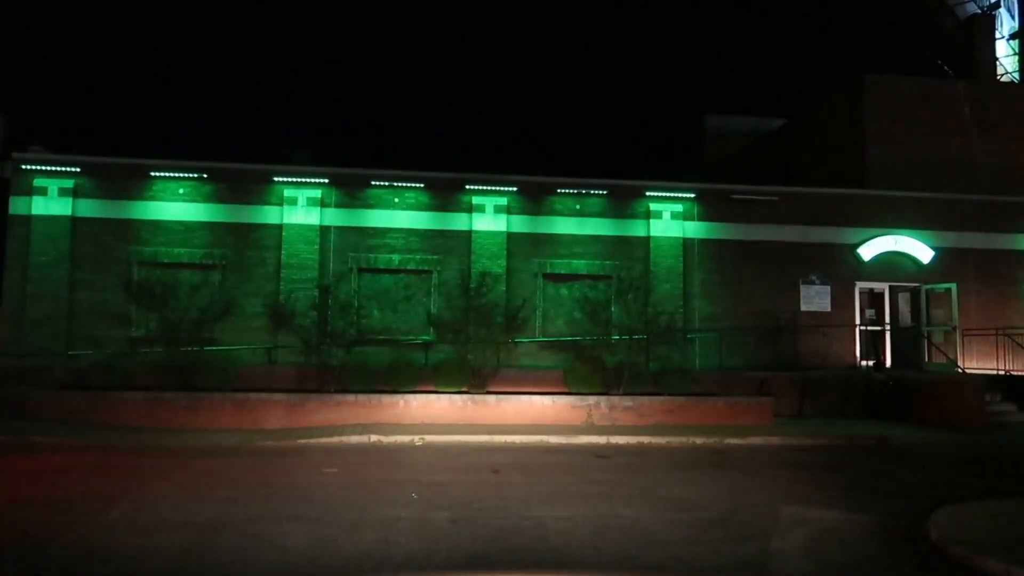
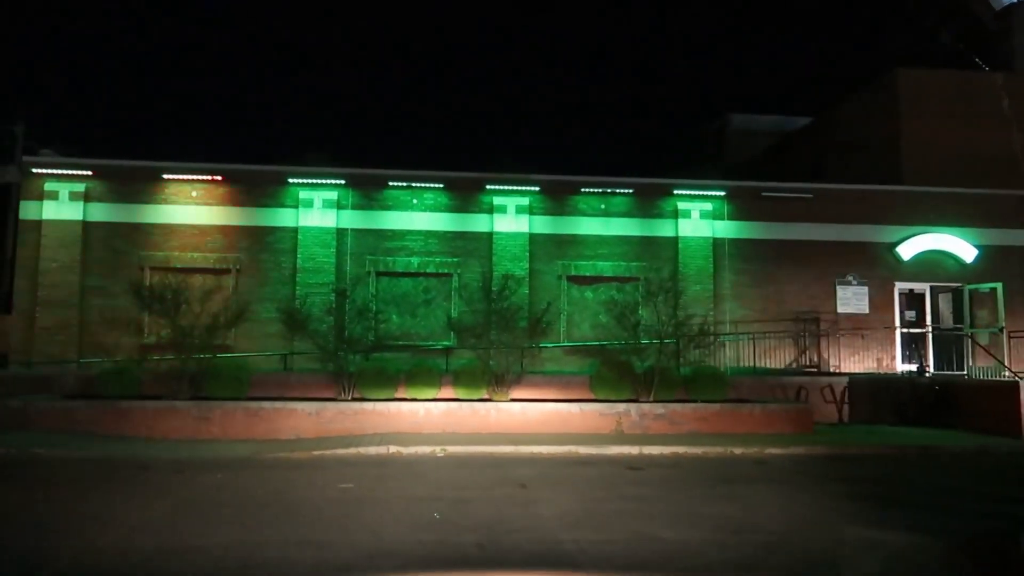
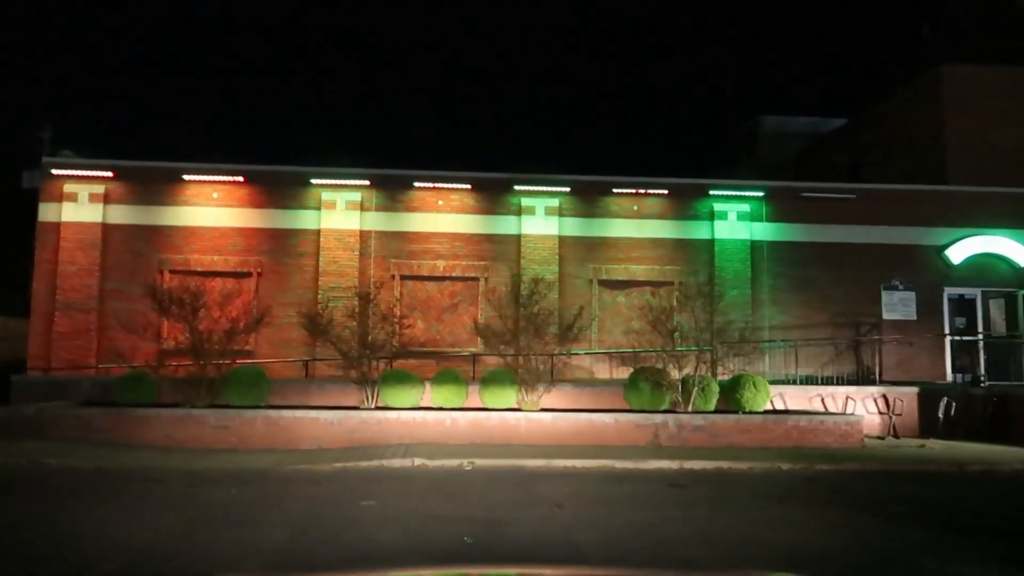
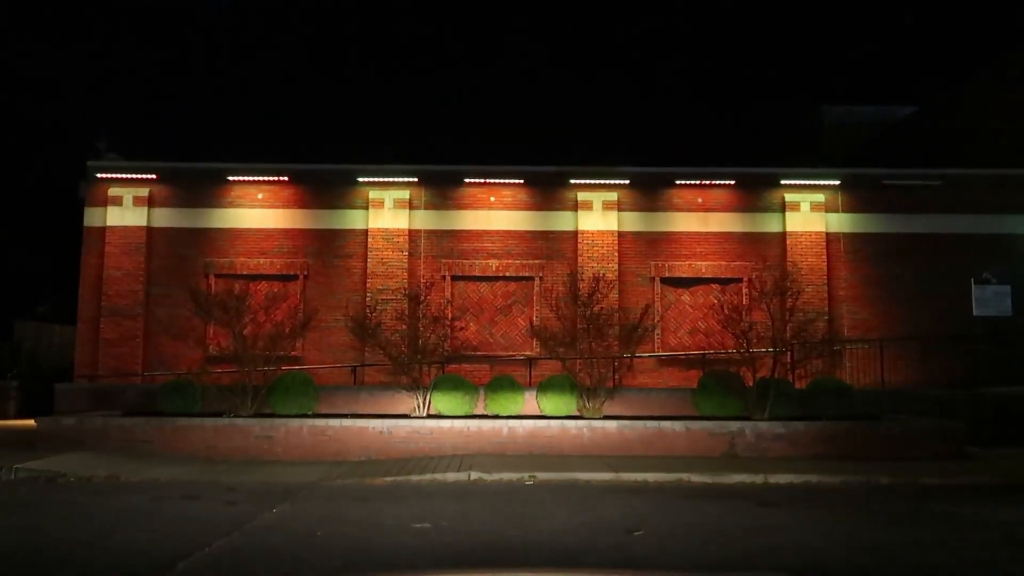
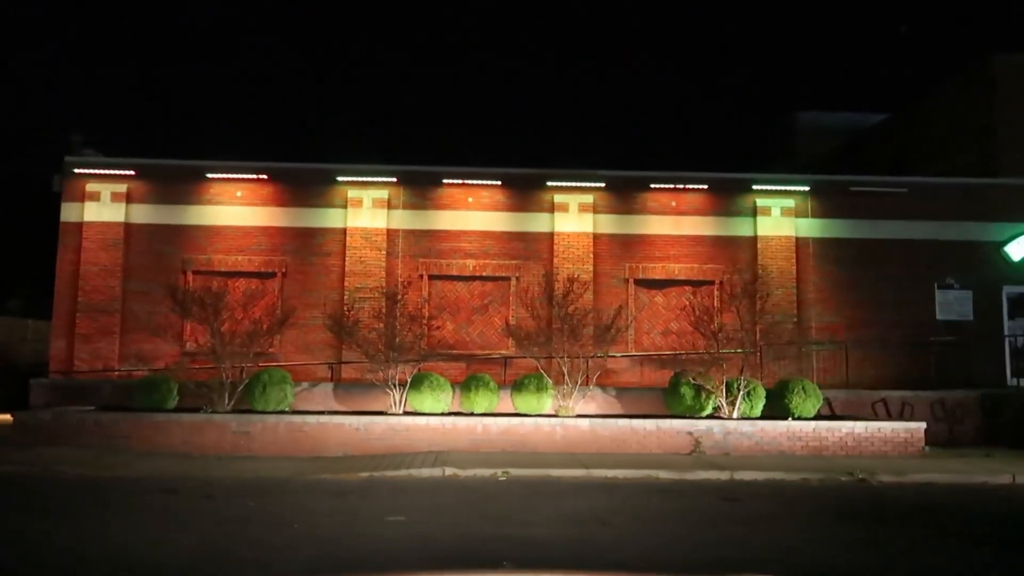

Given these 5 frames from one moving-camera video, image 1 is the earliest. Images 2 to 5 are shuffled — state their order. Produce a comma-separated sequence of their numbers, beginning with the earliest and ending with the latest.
2, 3, 5, 4
